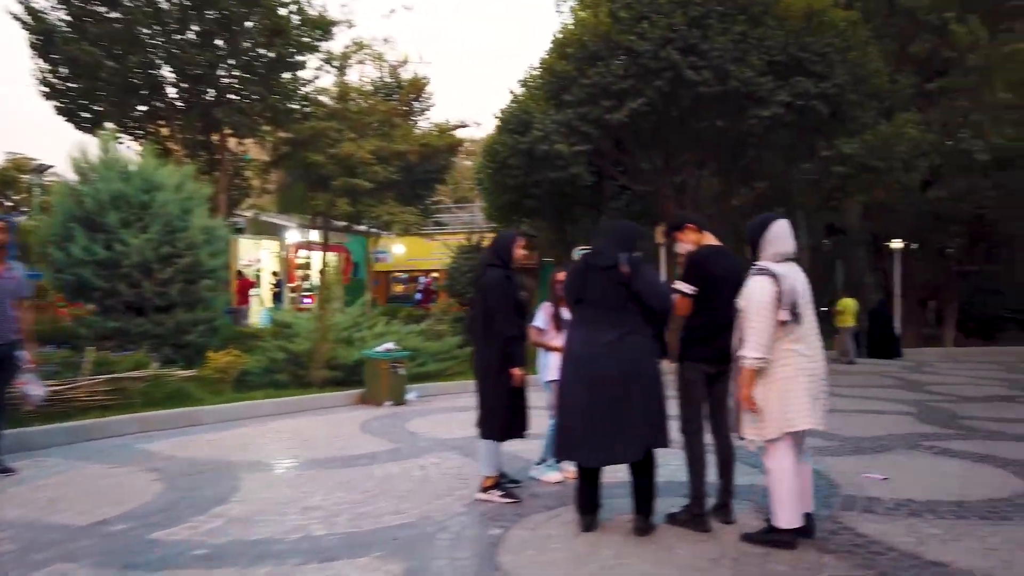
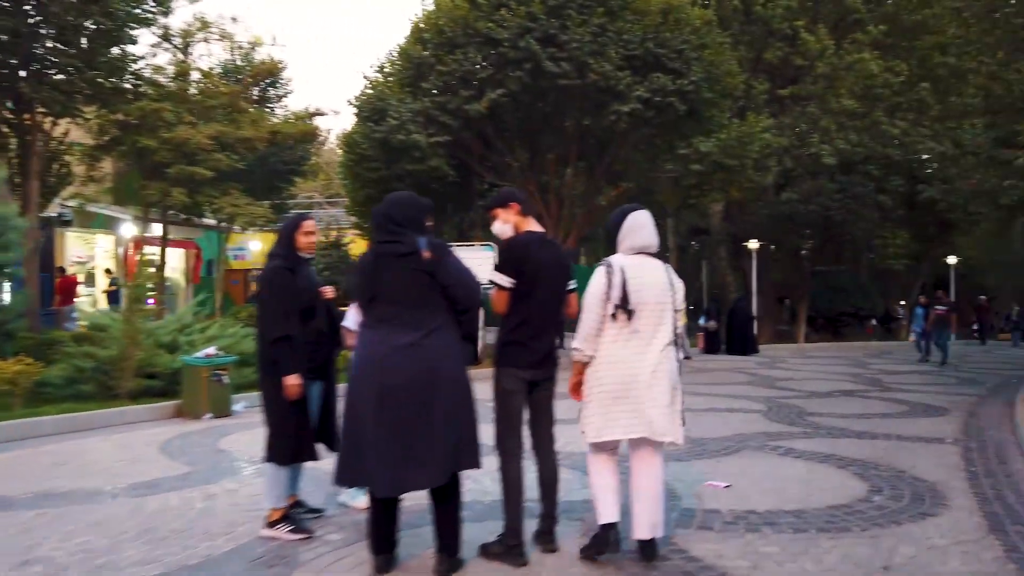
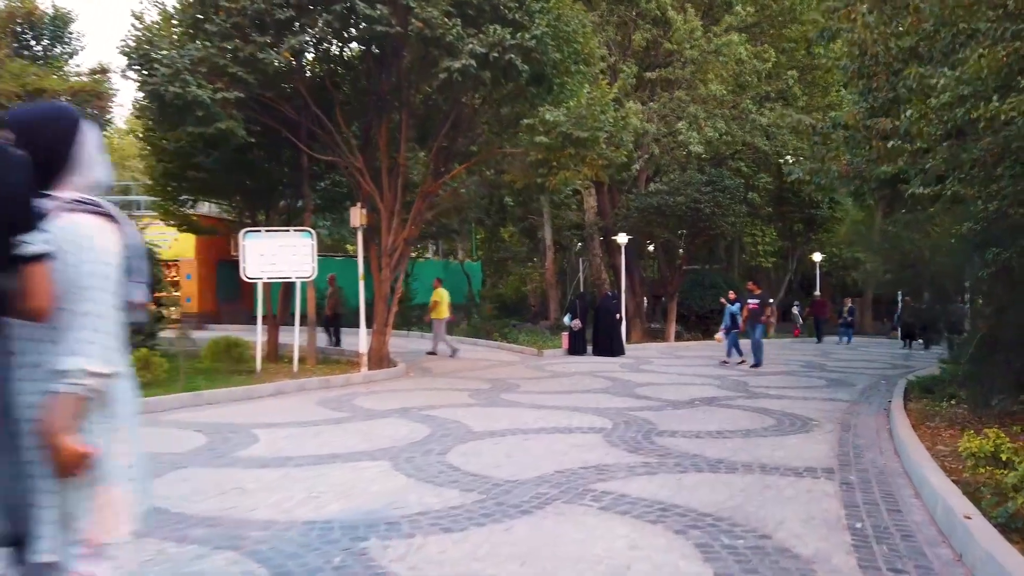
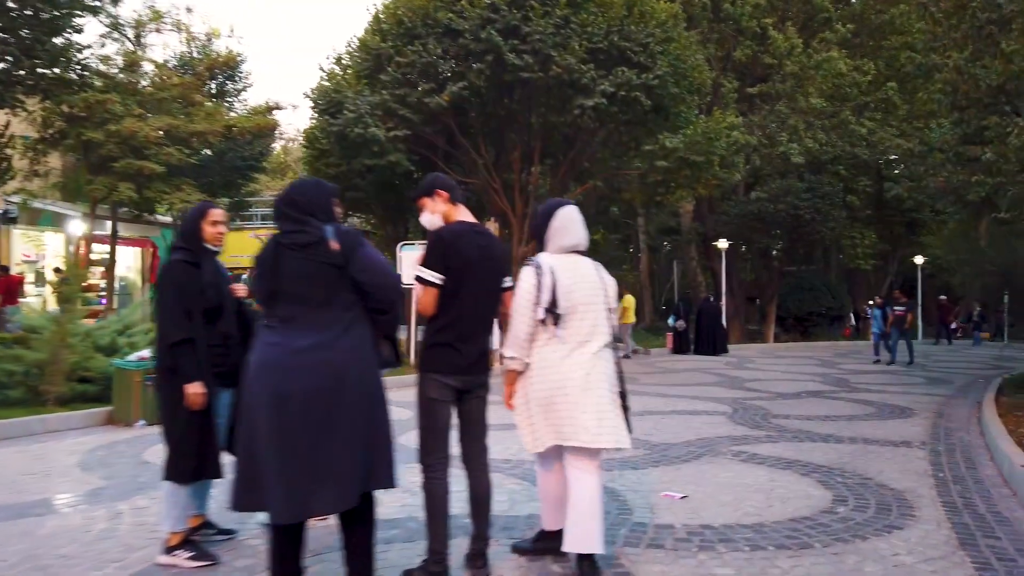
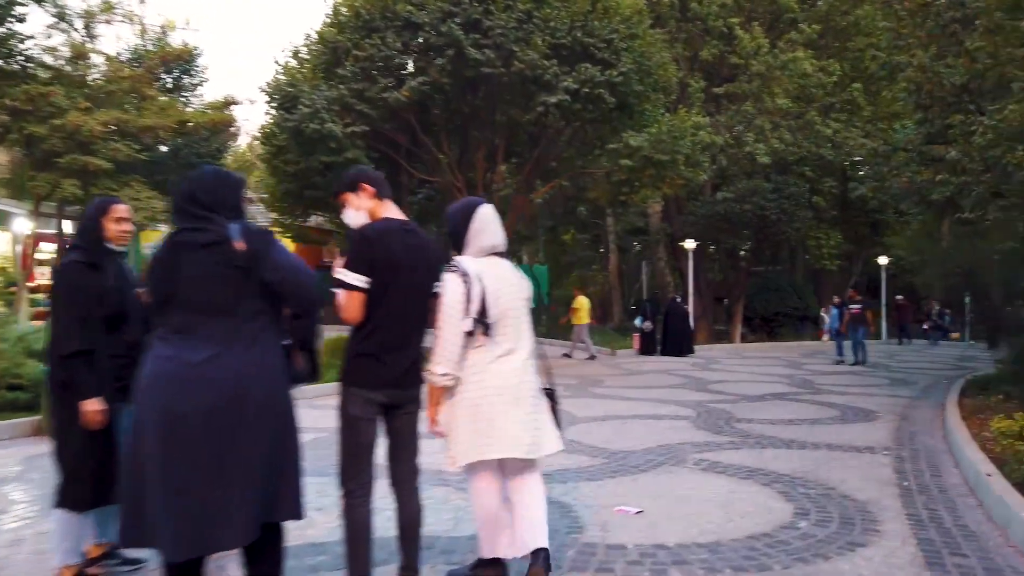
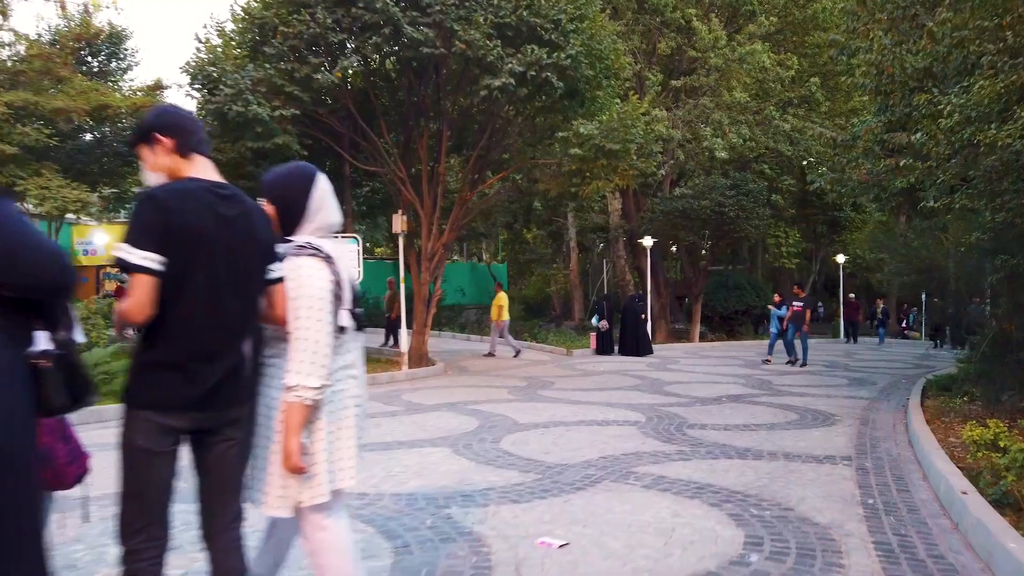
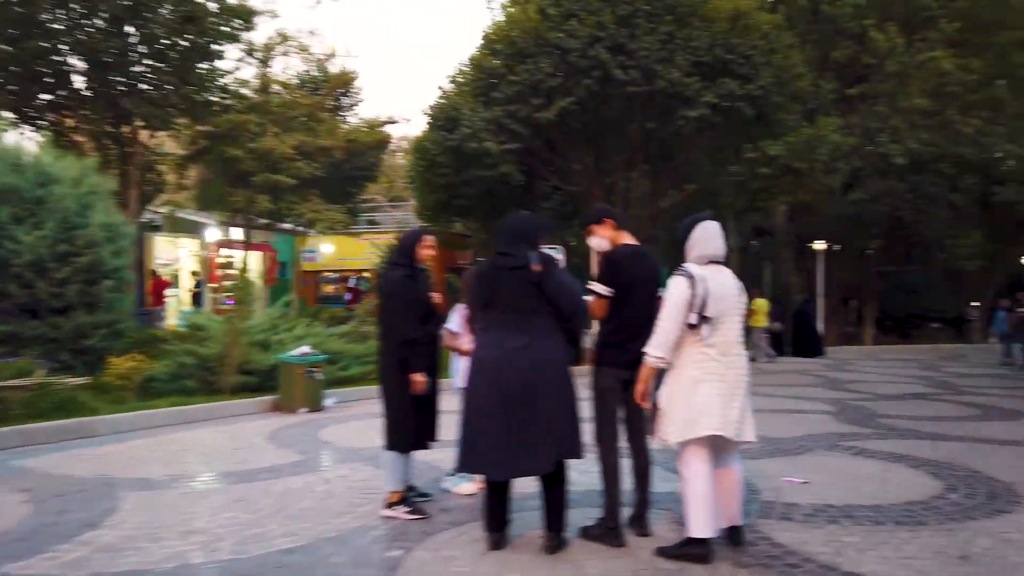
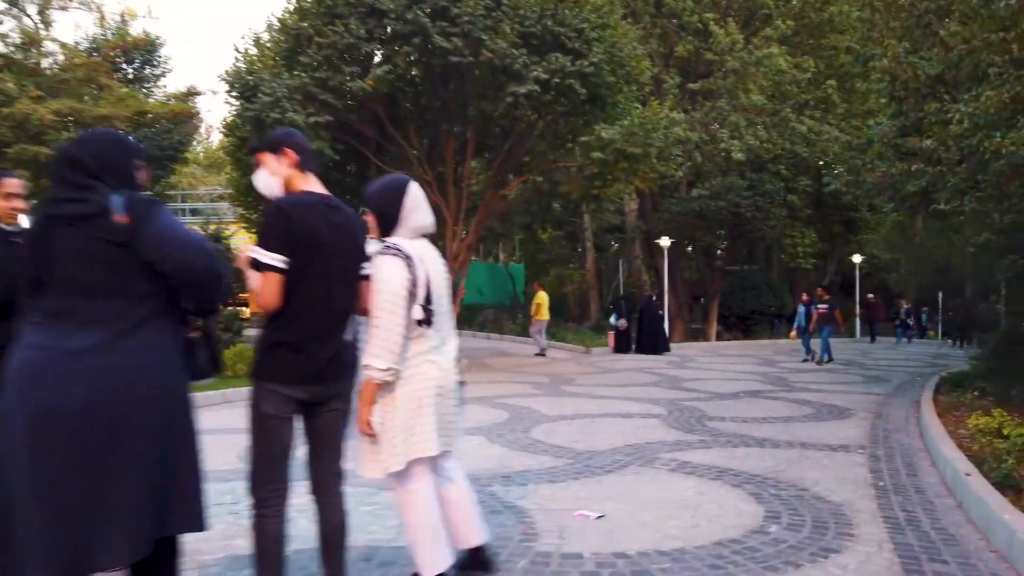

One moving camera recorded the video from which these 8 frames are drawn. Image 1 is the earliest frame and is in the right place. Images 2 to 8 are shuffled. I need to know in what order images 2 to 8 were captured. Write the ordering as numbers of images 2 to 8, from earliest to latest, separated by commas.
7, 2, 4, 5, 8, 6, 3
